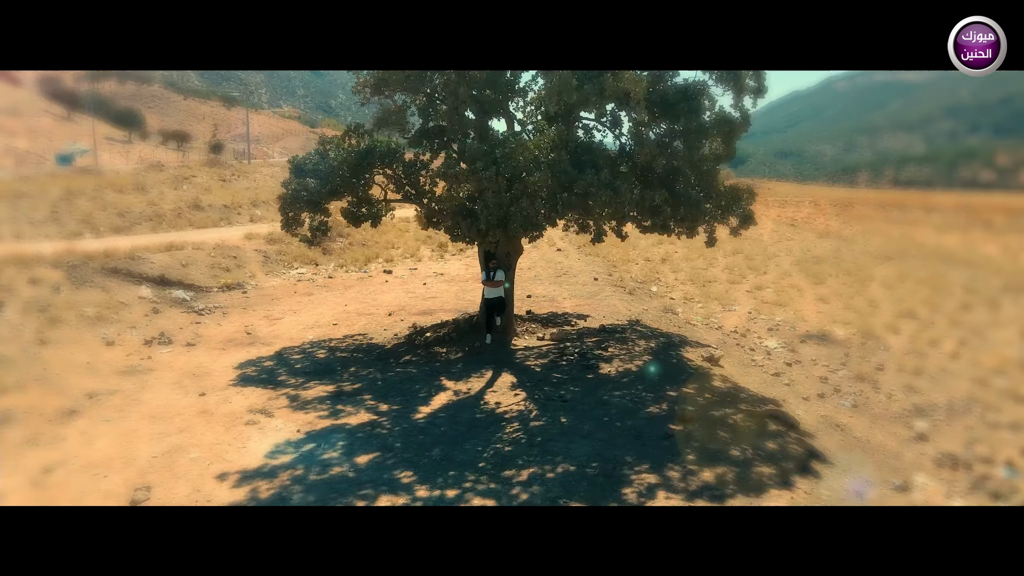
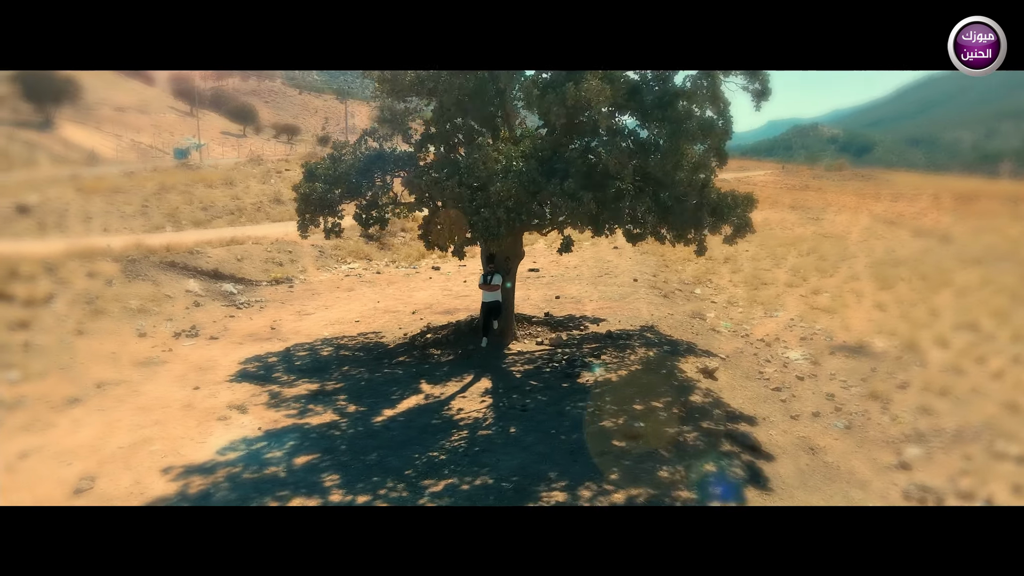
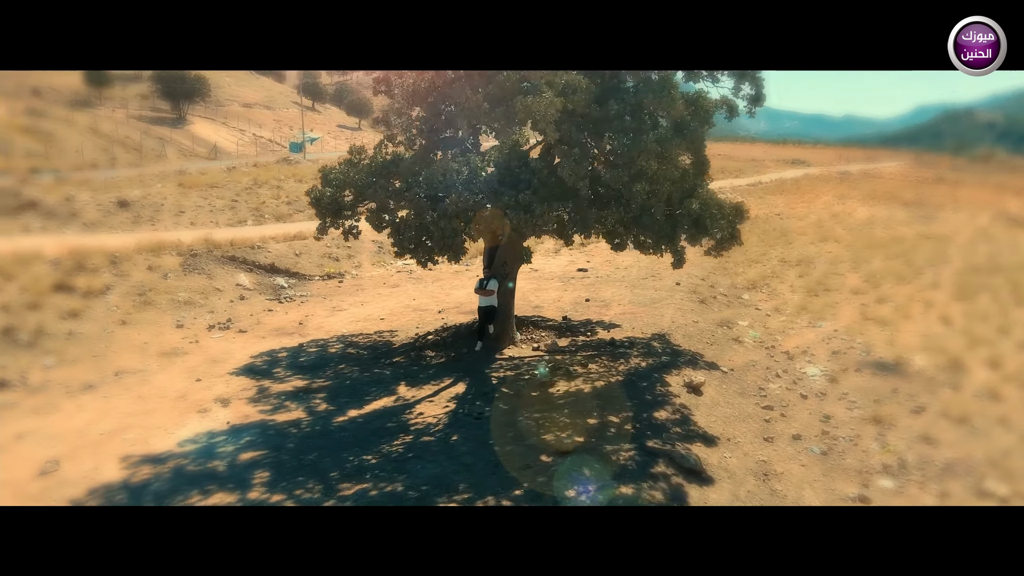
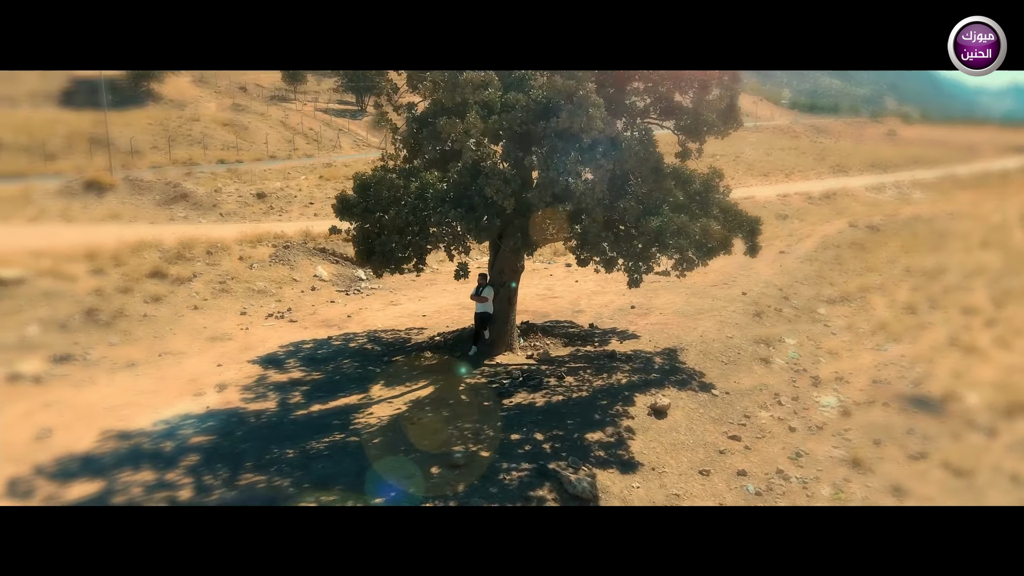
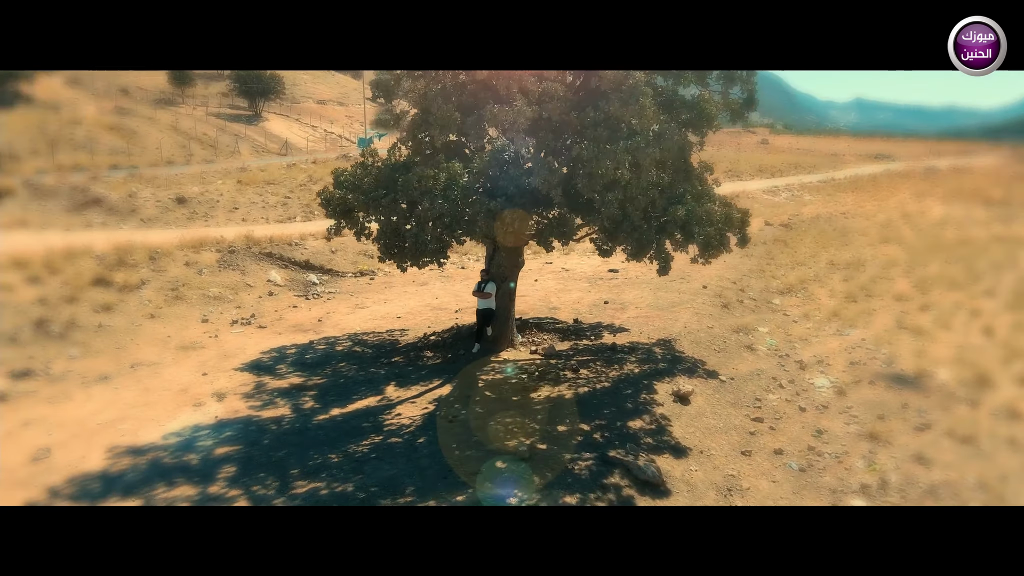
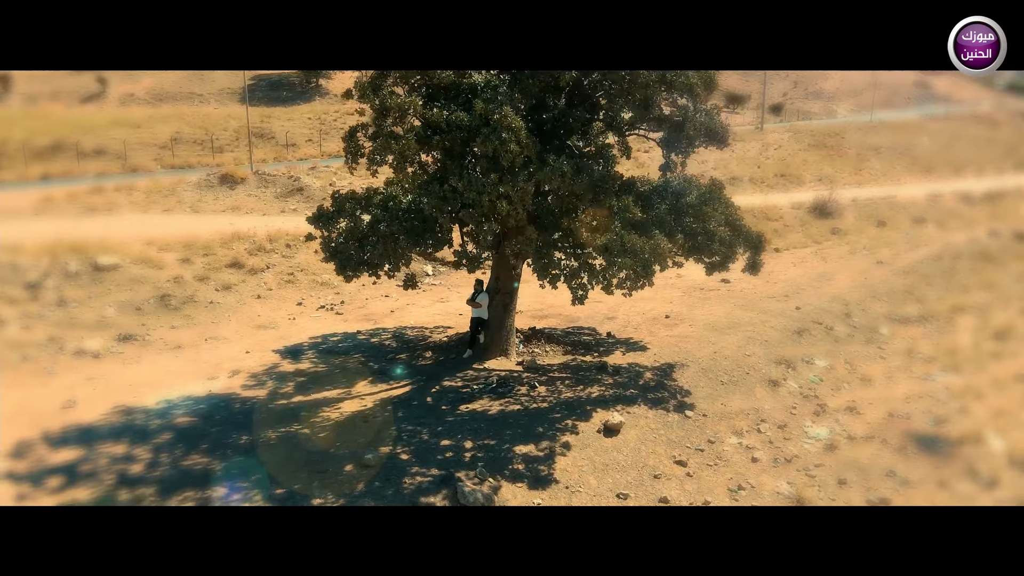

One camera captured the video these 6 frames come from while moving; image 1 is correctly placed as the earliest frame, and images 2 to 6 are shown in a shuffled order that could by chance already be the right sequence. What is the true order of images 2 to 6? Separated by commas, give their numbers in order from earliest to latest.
2, 3, 5, 4, 6
